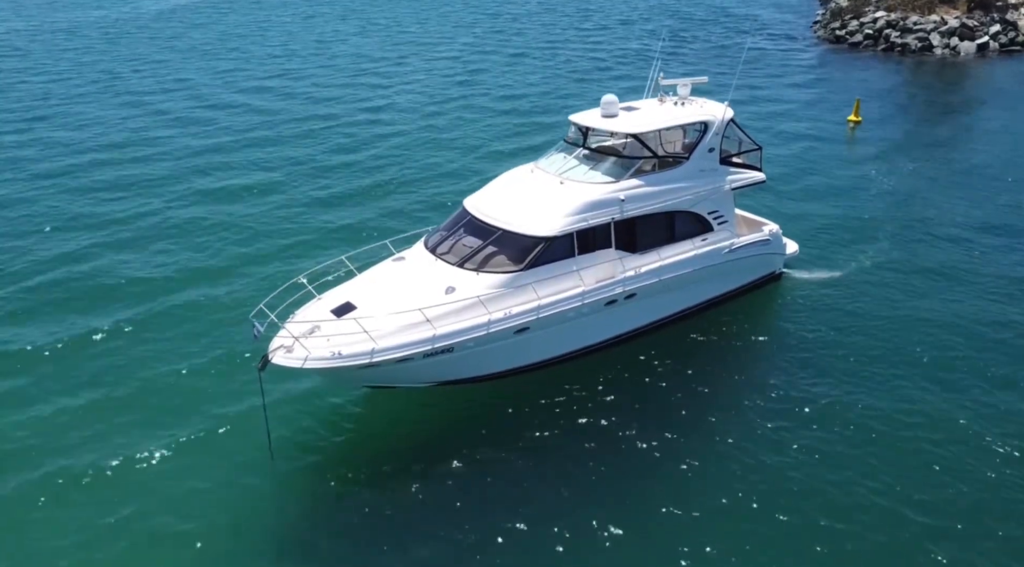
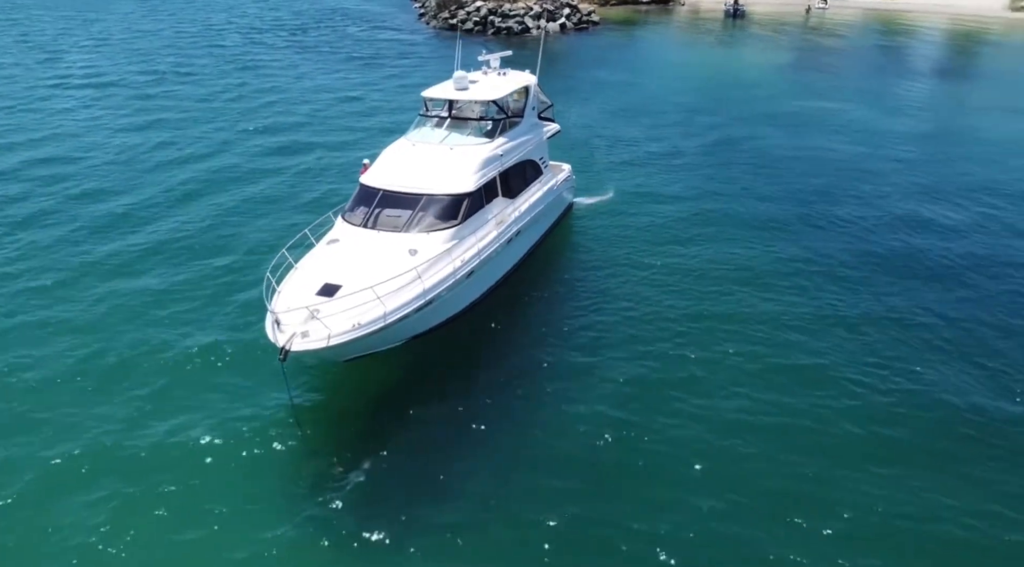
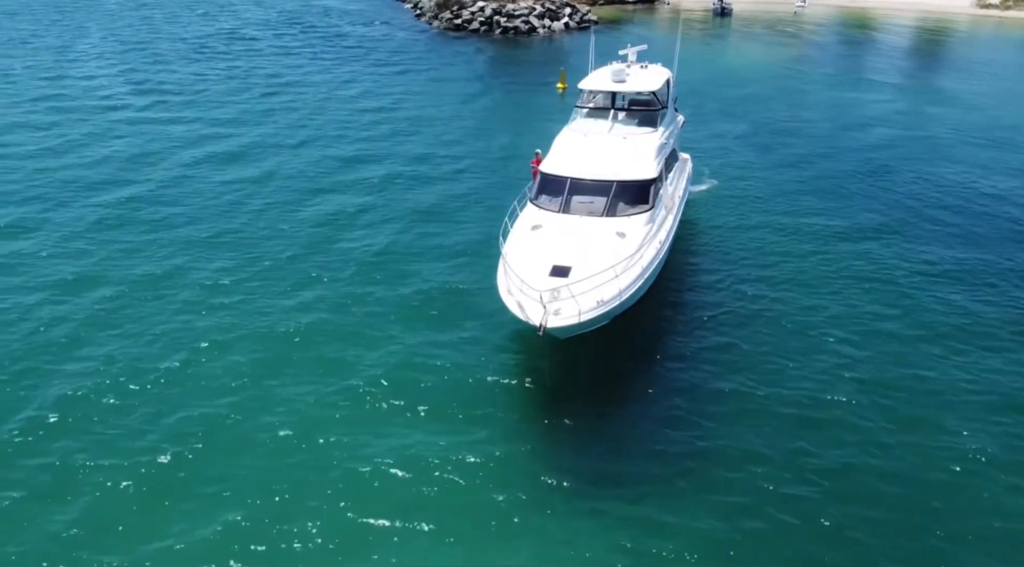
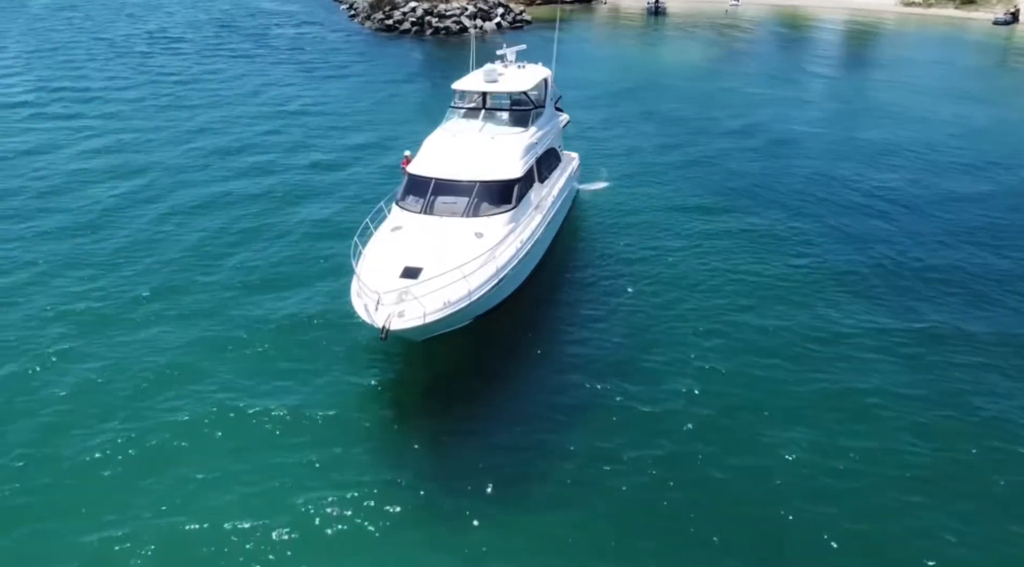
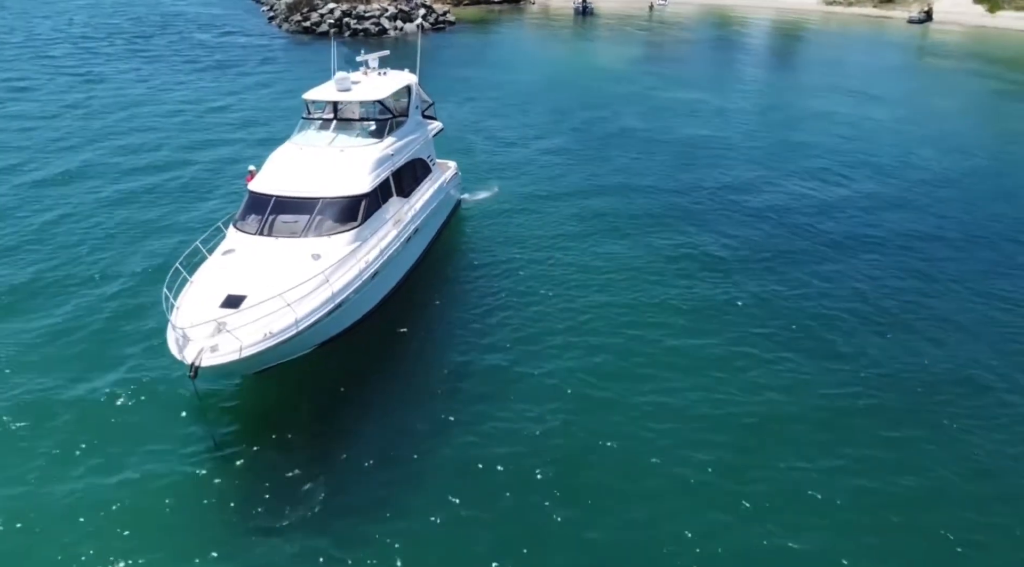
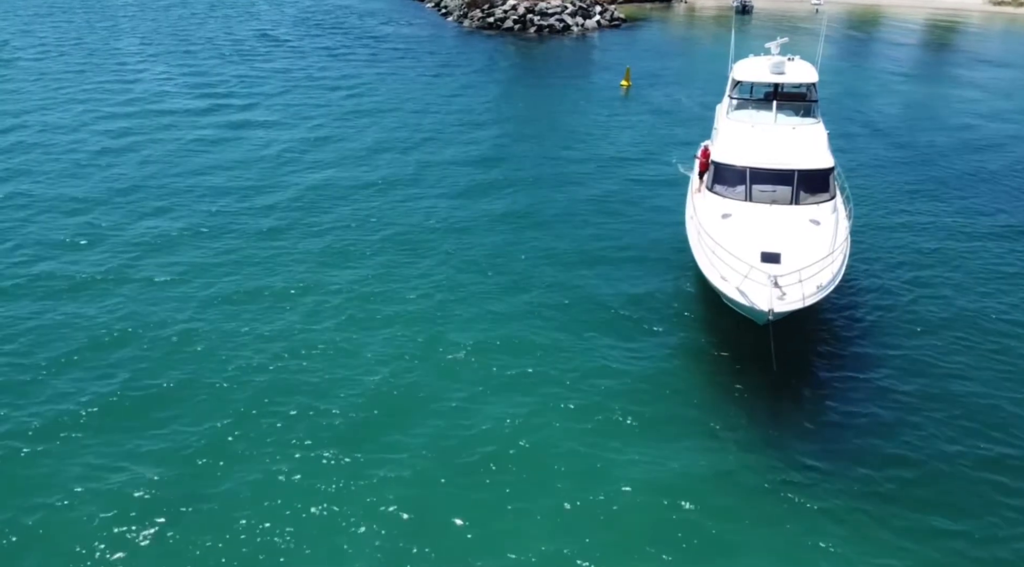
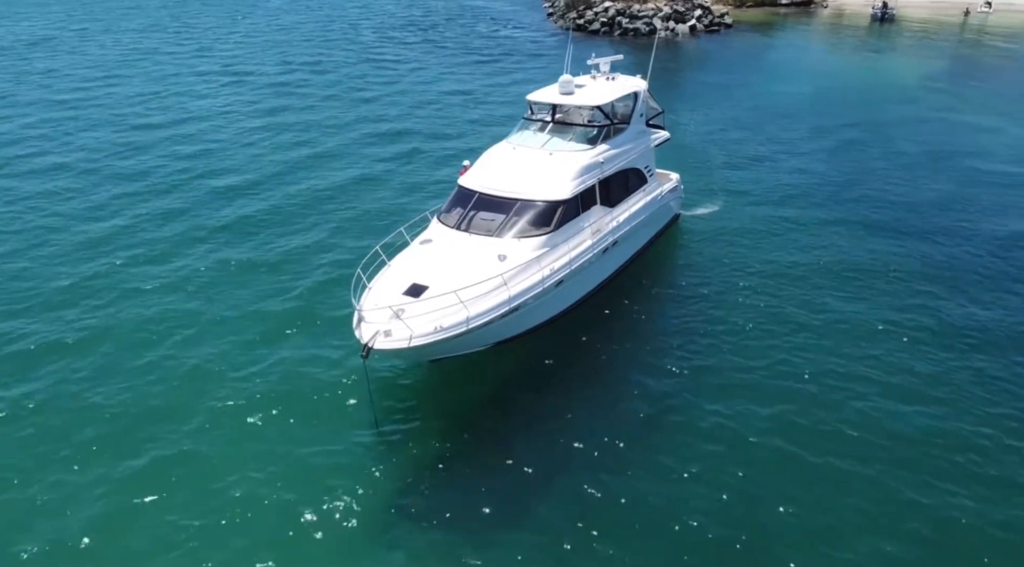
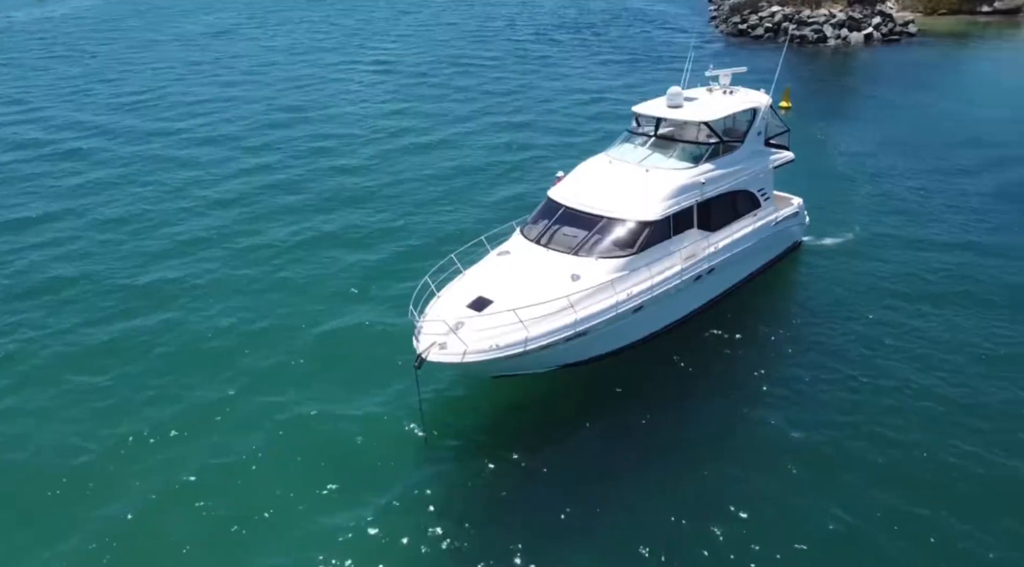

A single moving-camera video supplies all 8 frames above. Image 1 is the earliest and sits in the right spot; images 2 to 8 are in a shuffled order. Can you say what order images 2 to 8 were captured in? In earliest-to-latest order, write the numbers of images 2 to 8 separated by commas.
8, 7, 2, 5, 4, 3, 6
